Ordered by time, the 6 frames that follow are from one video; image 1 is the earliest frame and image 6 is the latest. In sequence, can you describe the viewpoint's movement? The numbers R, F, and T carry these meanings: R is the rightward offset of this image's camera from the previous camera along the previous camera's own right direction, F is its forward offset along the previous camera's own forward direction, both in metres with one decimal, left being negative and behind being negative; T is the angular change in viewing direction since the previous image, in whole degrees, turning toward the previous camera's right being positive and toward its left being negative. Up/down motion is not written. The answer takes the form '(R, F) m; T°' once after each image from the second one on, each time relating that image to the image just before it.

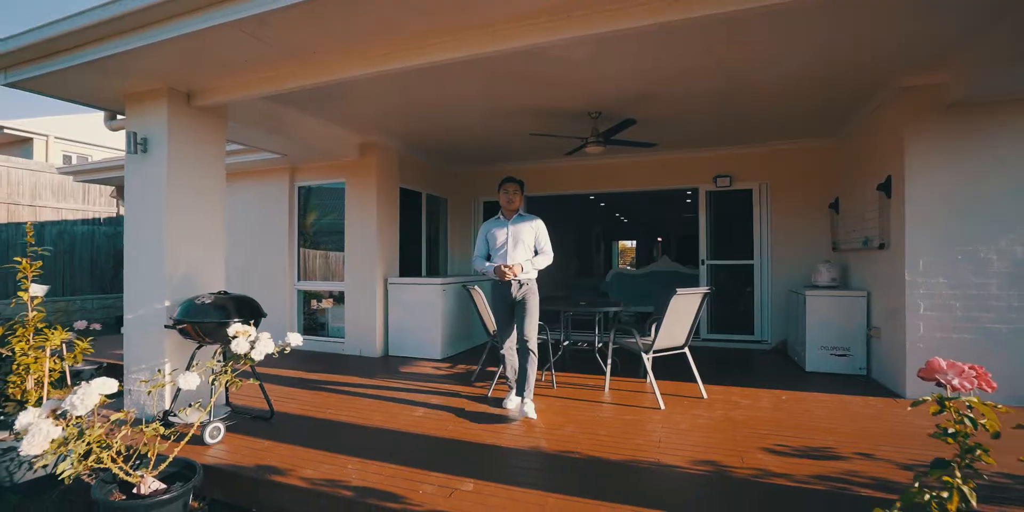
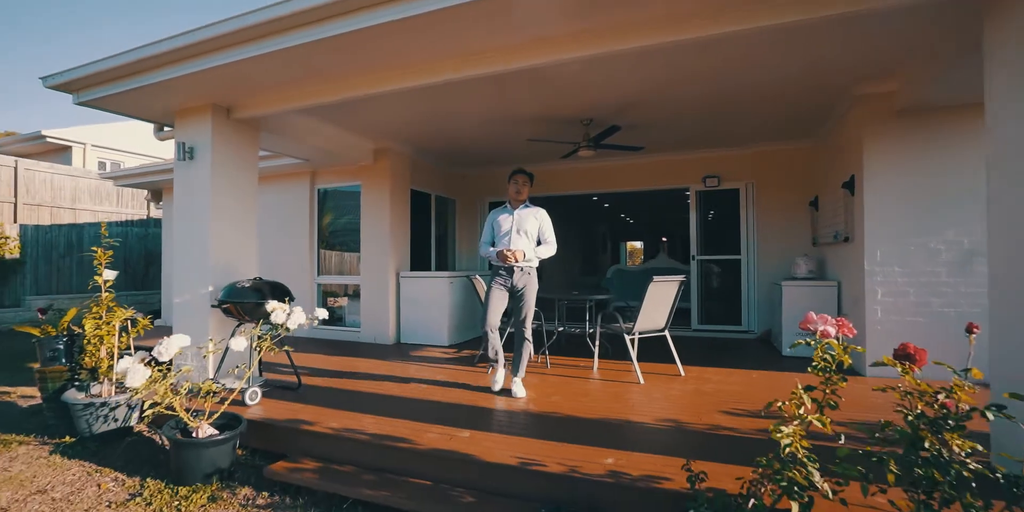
(+0.1, -0.4) m; -2°
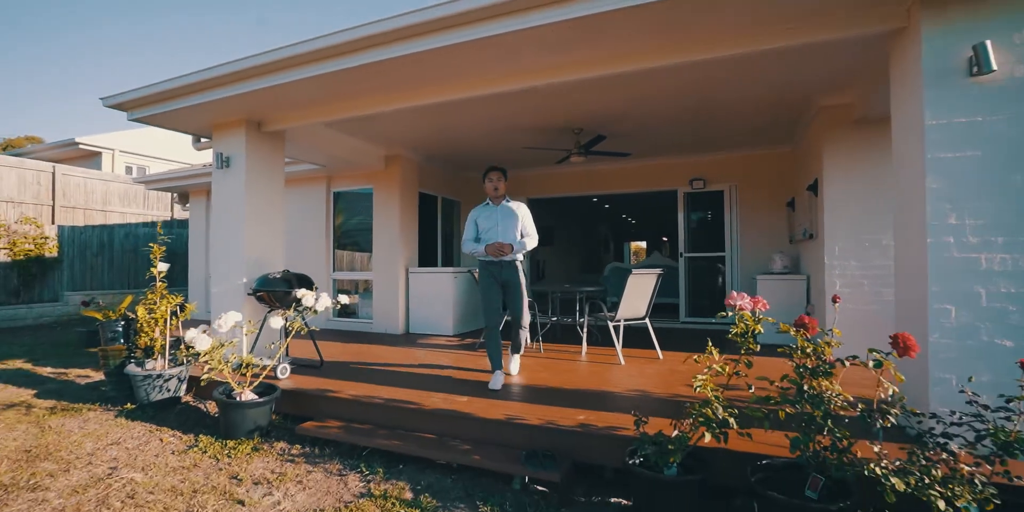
(+0.1, -0.5) m; -1°
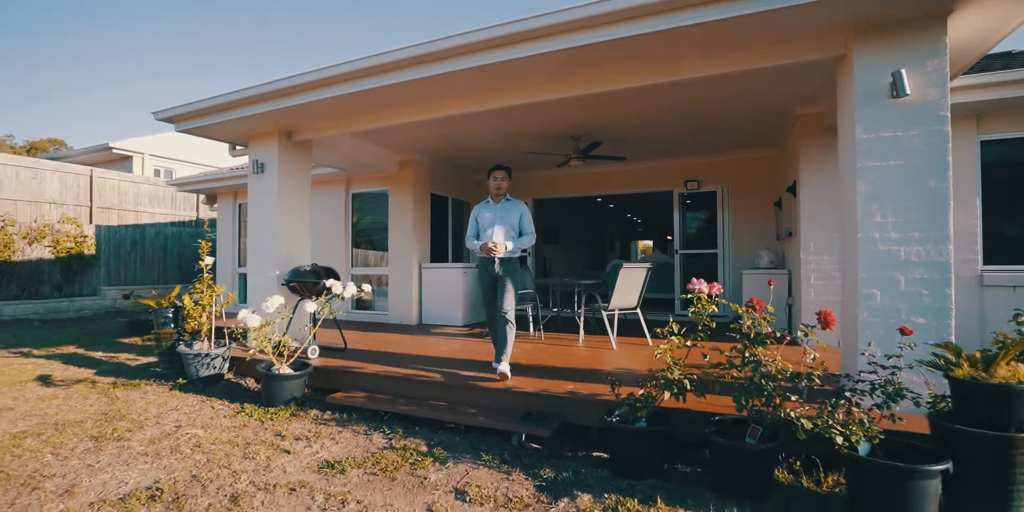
(+0.1, -0.5) m; -1°
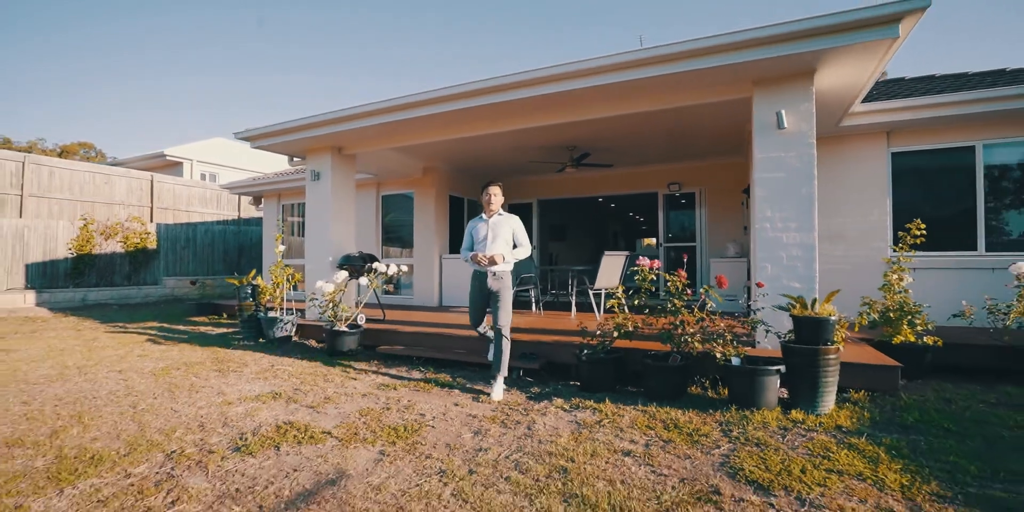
(+0.1, -1.2) m; -2°
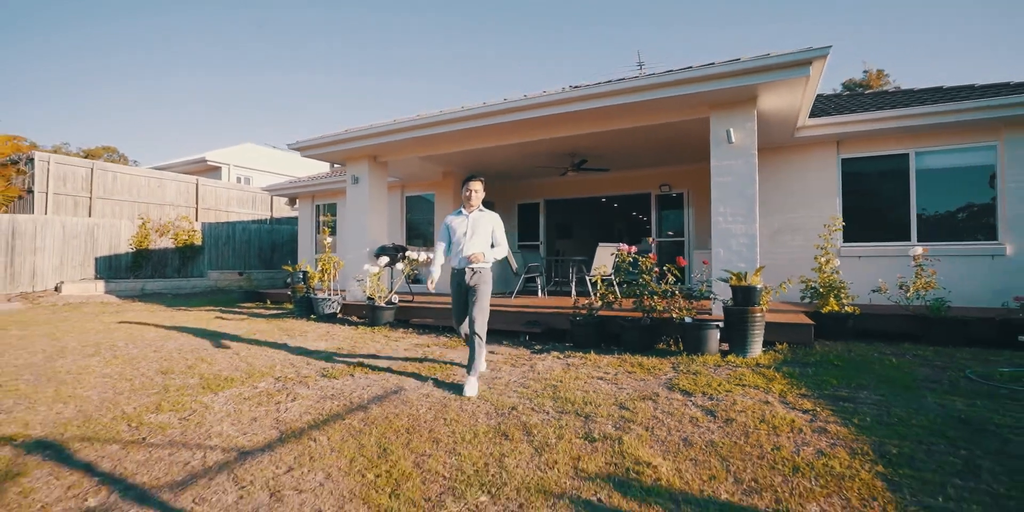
(0.0, -1.1) m; -1°
